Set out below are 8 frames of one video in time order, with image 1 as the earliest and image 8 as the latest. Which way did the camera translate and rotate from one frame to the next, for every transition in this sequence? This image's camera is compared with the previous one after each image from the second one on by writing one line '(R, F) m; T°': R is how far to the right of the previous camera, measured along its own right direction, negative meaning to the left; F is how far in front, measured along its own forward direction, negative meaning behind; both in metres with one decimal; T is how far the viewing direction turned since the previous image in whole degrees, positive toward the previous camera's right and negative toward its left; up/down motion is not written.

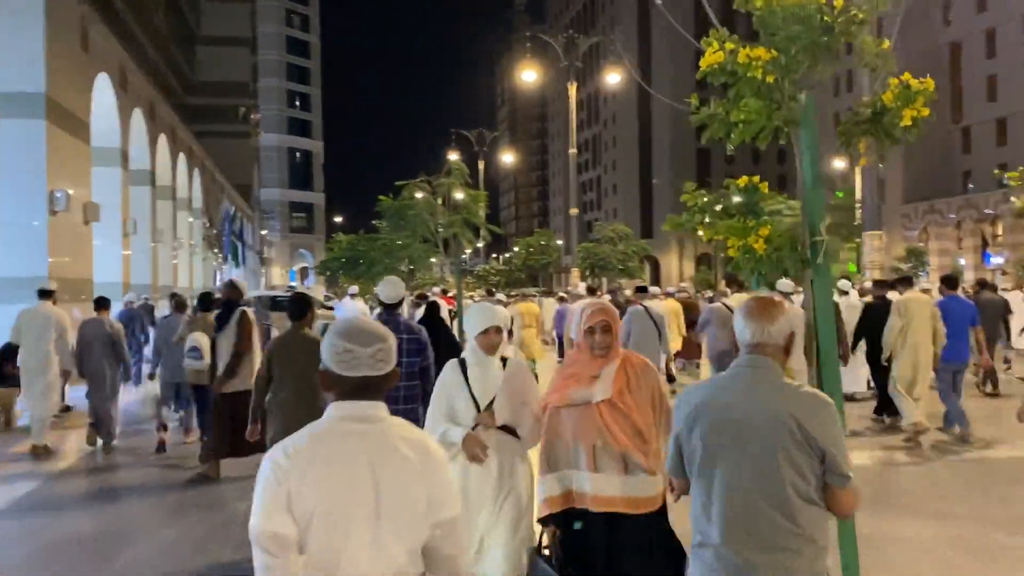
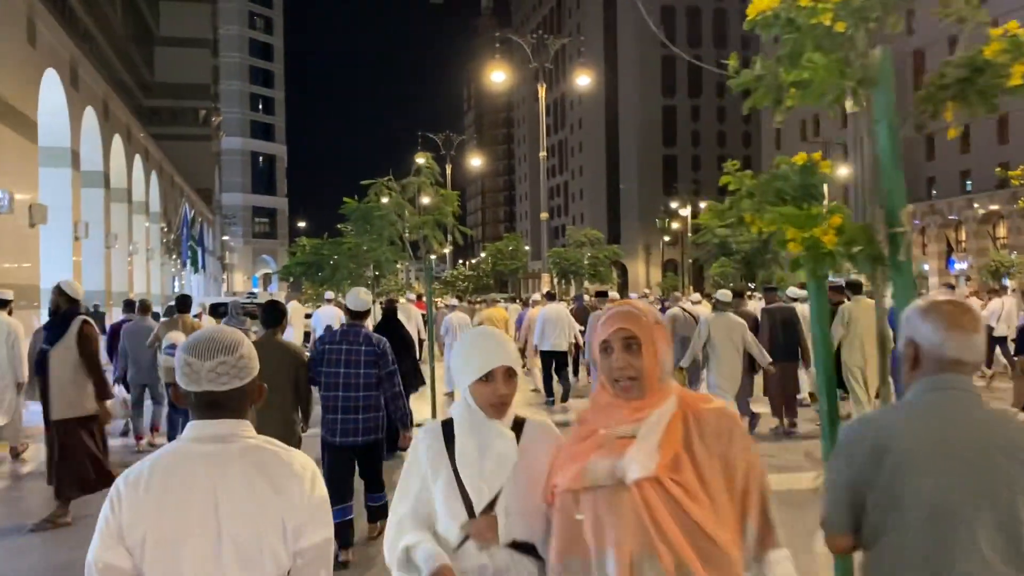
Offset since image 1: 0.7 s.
(-0.1, +0.5) m; +2°
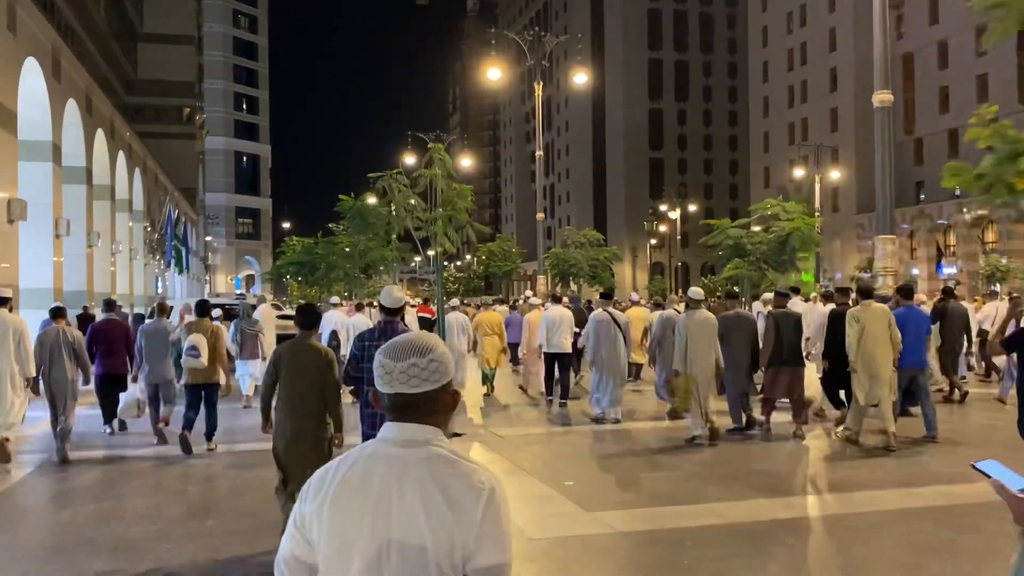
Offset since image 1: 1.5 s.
(-0.3, +0.6) m; +1°
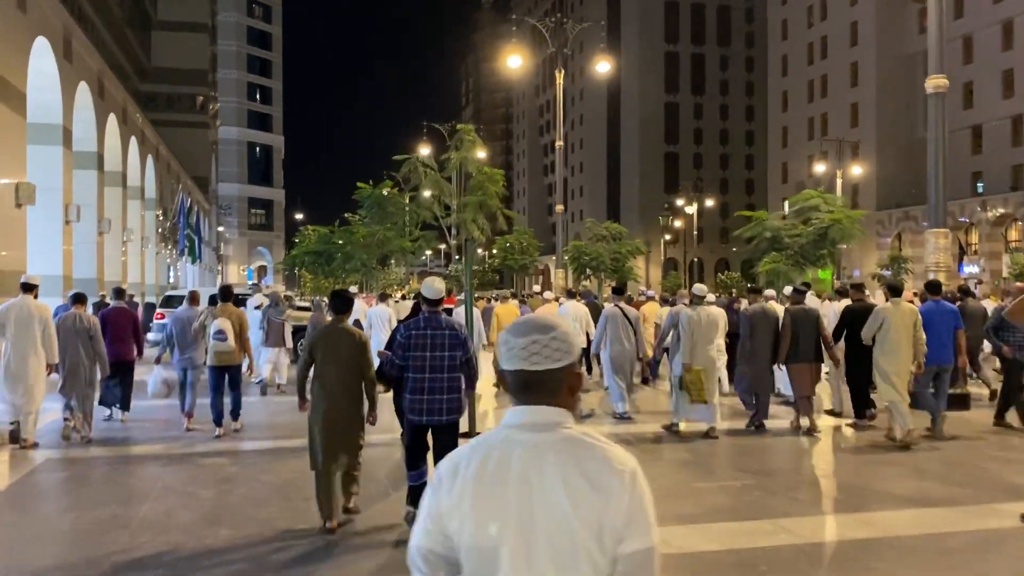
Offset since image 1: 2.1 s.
(-0.2, +0.5) m; -1°
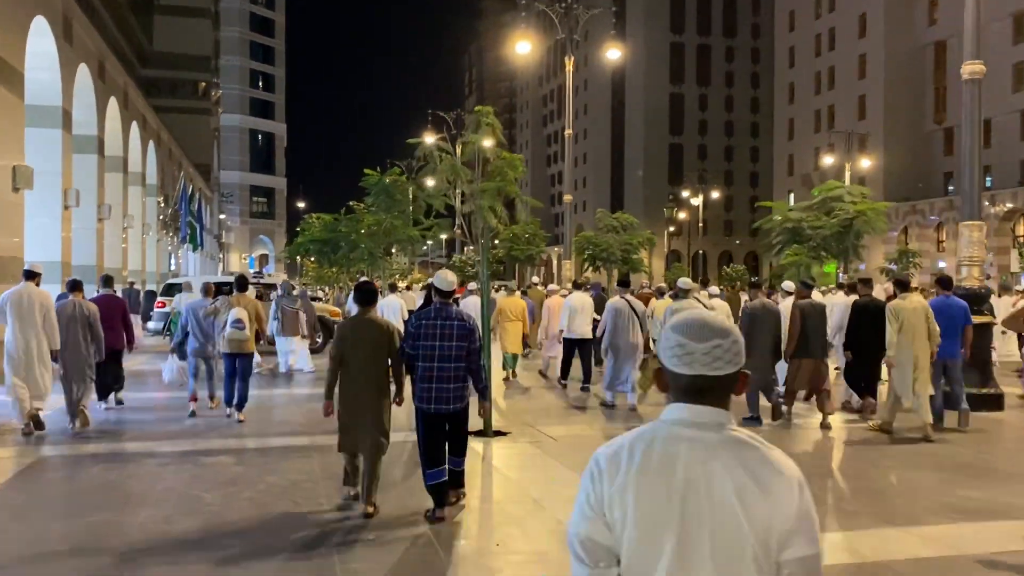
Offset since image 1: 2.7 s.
(-0.2, +0.4) m; 0°
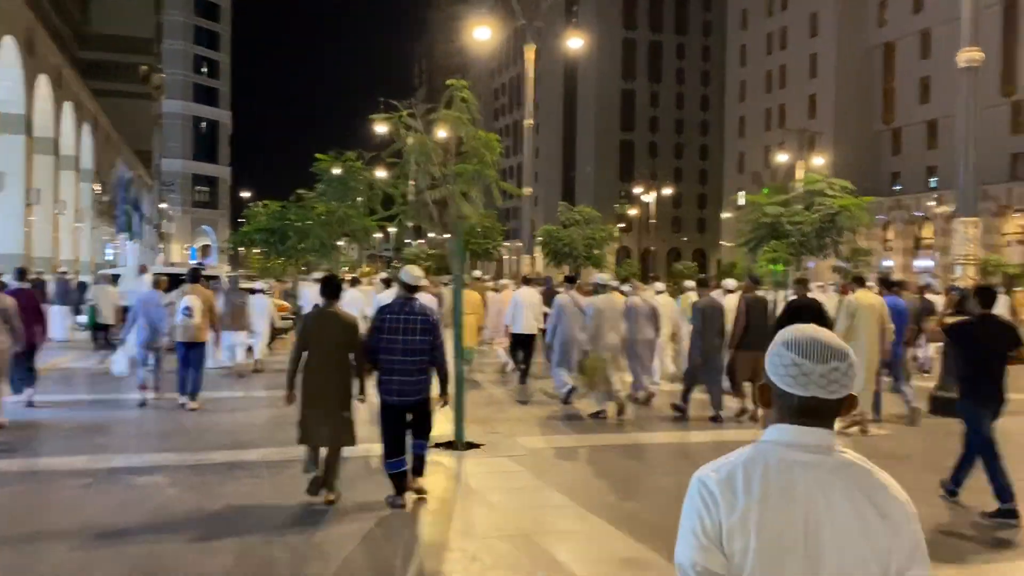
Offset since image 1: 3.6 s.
(-0.2, +0.8) m; +3°
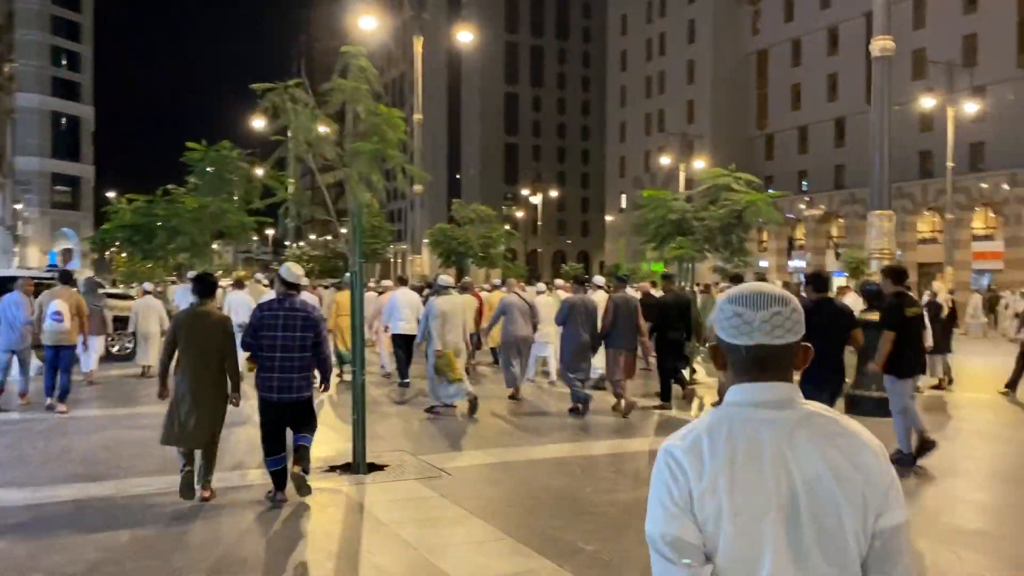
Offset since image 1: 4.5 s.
(-0.2, +0.8) m; +8°
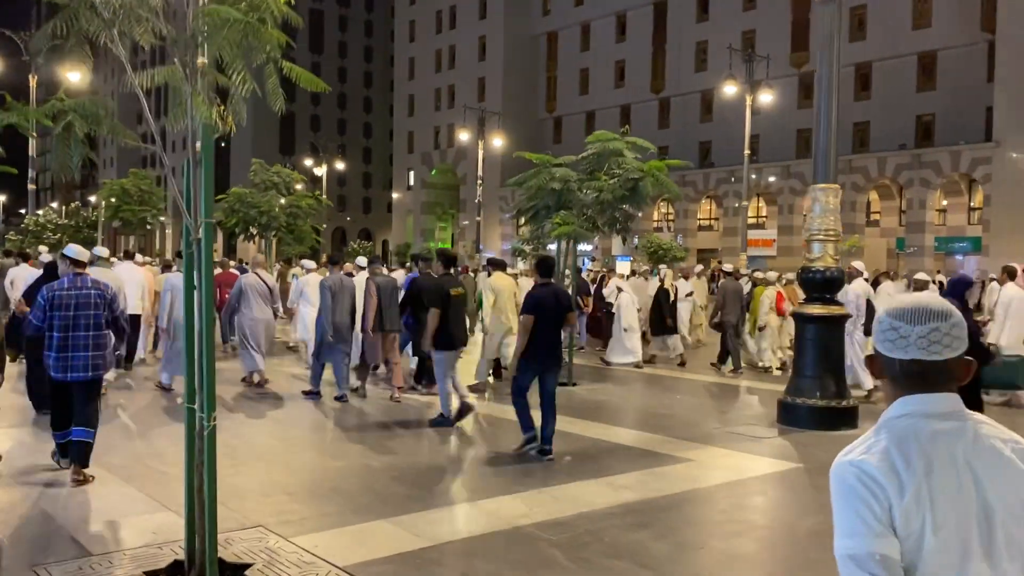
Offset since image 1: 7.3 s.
(-0.7, +2.2) m; +15°
